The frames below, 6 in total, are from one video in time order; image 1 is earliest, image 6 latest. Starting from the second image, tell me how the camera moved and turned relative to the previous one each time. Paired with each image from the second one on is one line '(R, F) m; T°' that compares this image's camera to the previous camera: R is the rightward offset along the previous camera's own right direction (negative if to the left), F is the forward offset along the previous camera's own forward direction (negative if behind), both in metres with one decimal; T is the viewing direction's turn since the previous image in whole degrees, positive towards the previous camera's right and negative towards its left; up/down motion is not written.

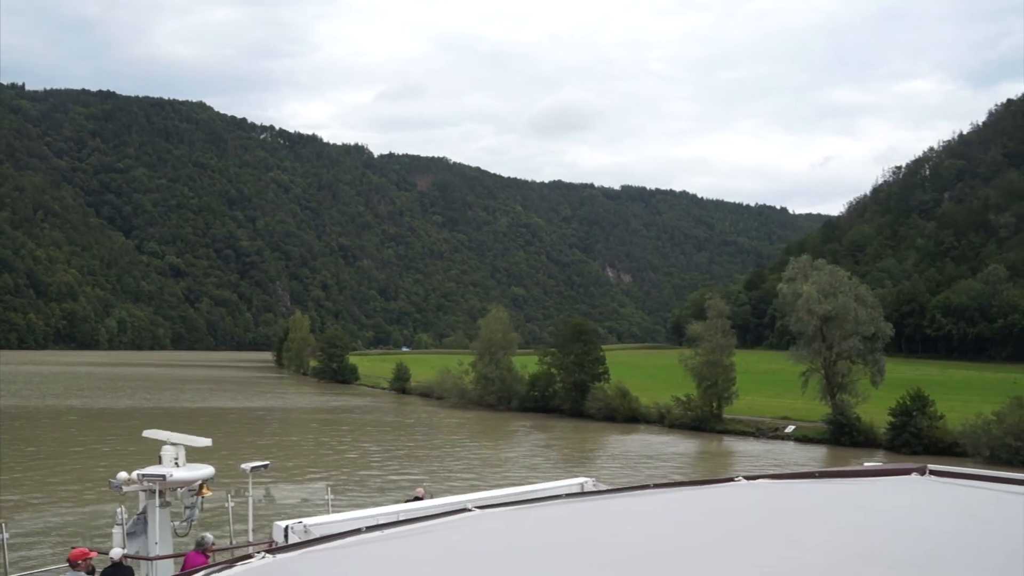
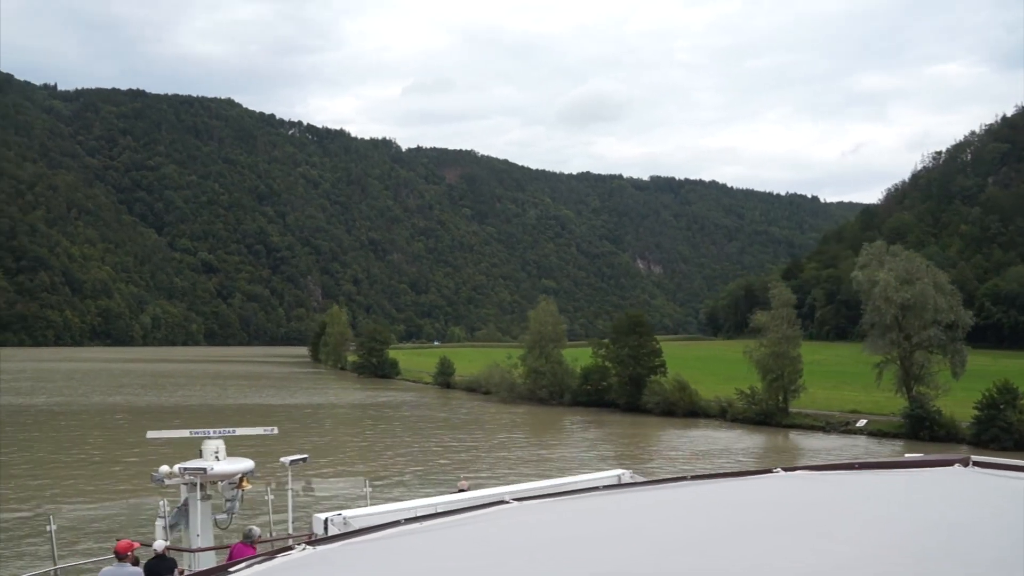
(-0.3, +0.3) m; -2°
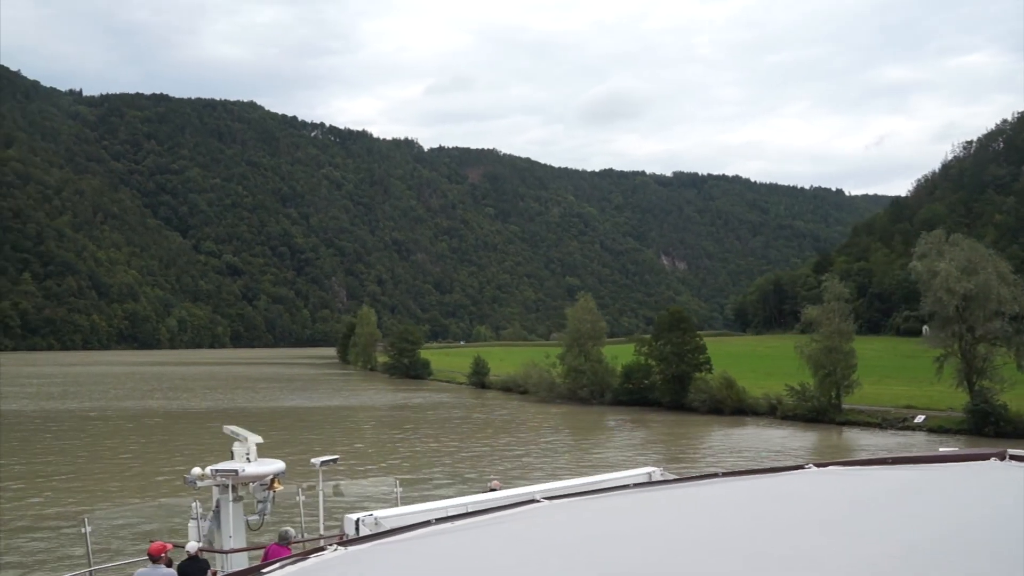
(-0.2, +0.3) m; -1°
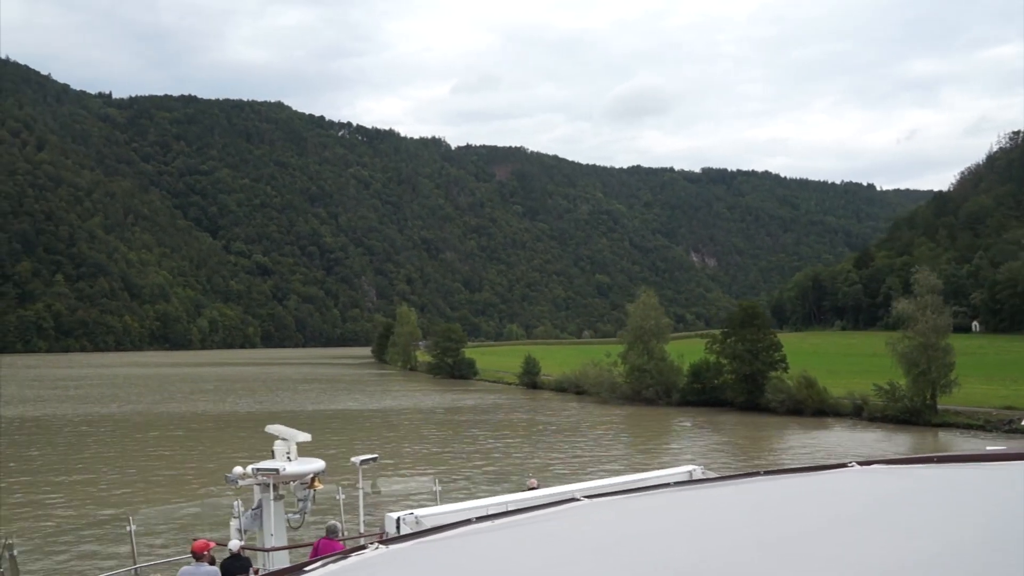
(-0.5, +0.5) m; -2°
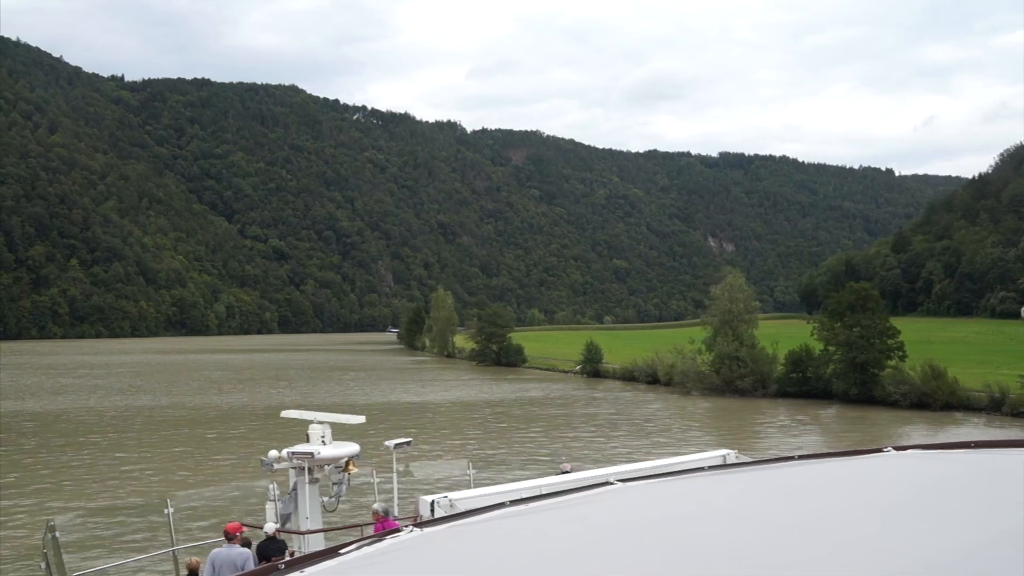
(-0.8, +1.0) m; -1°
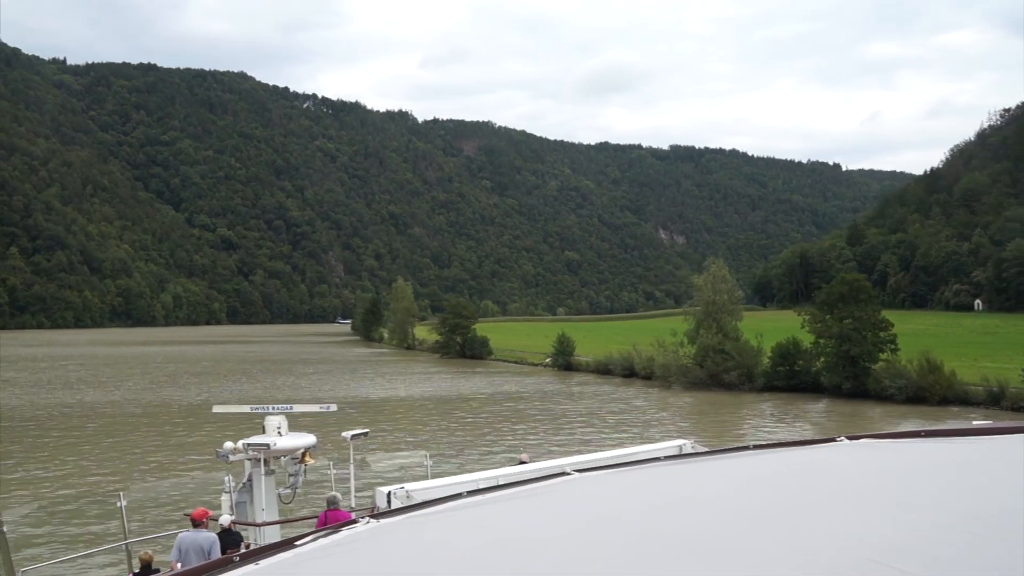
(-0.3, +0.6) m; +3°
